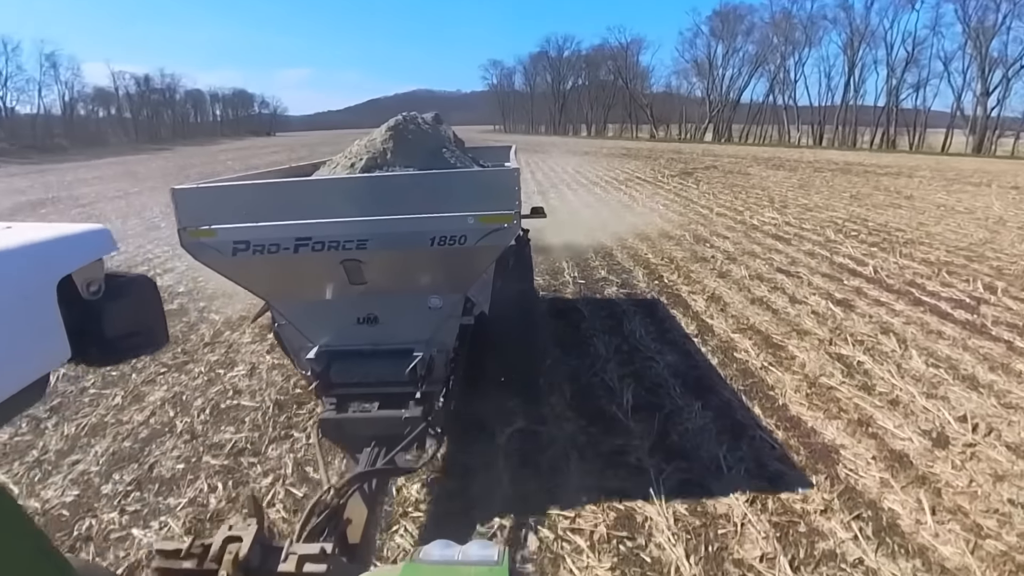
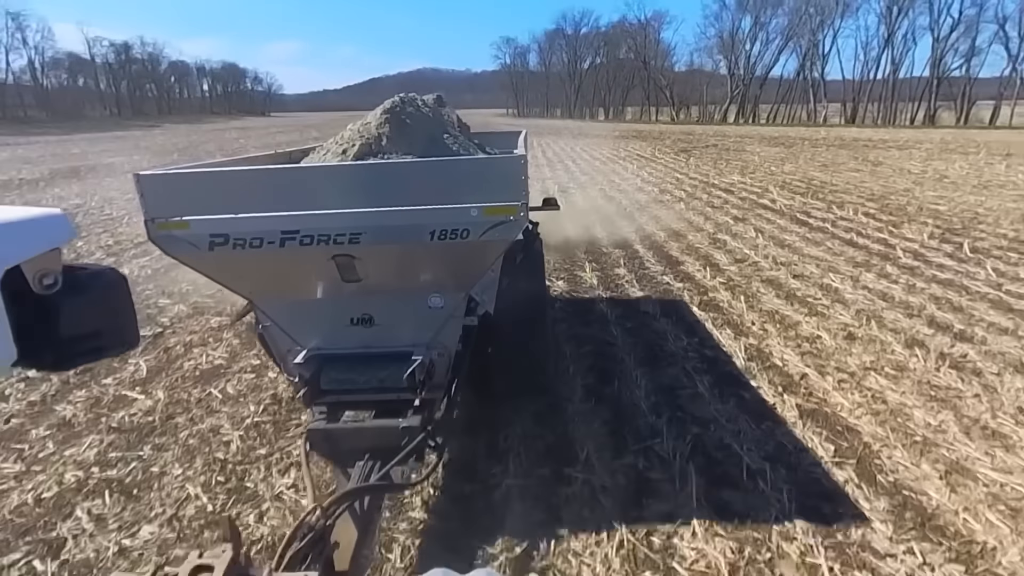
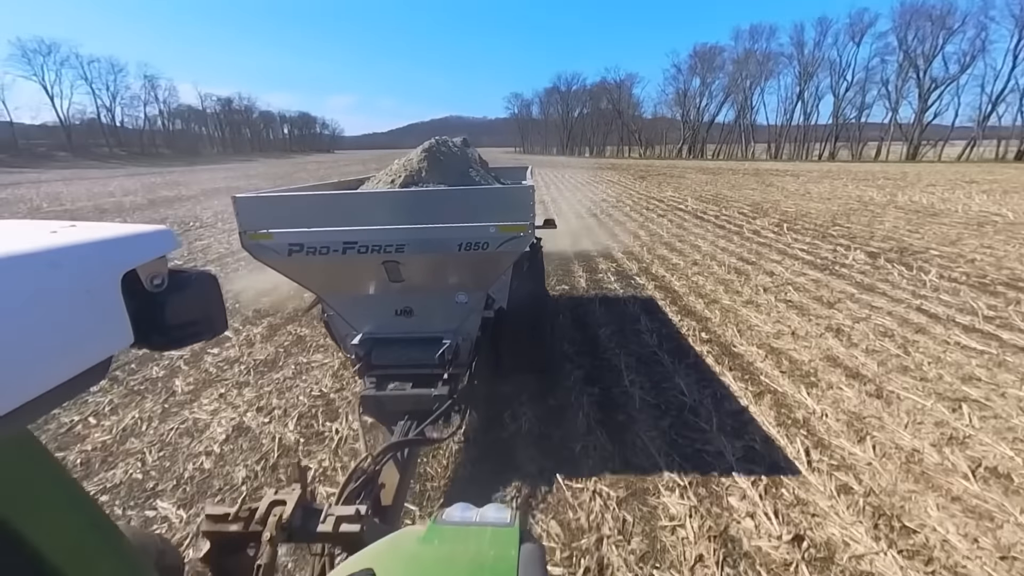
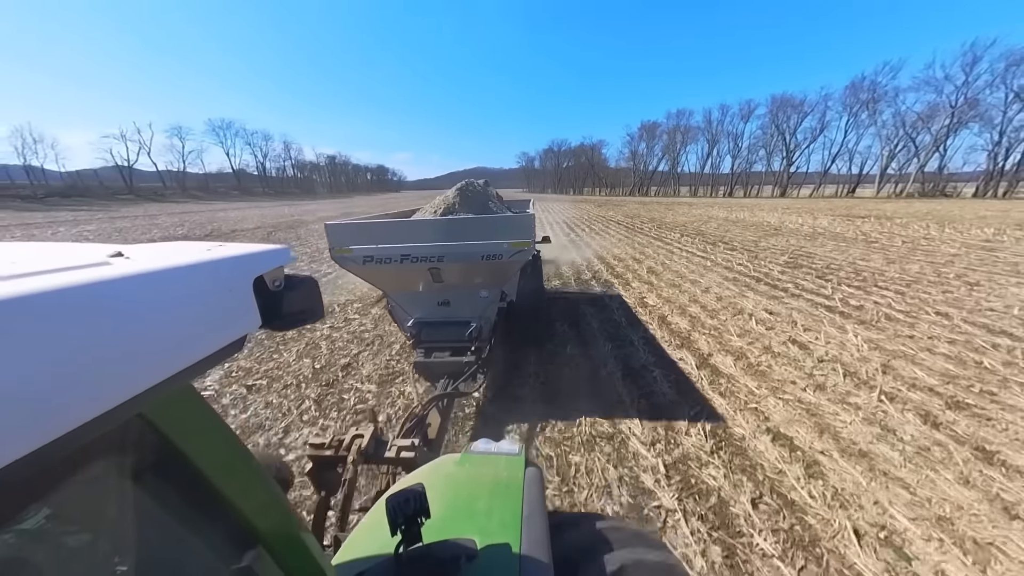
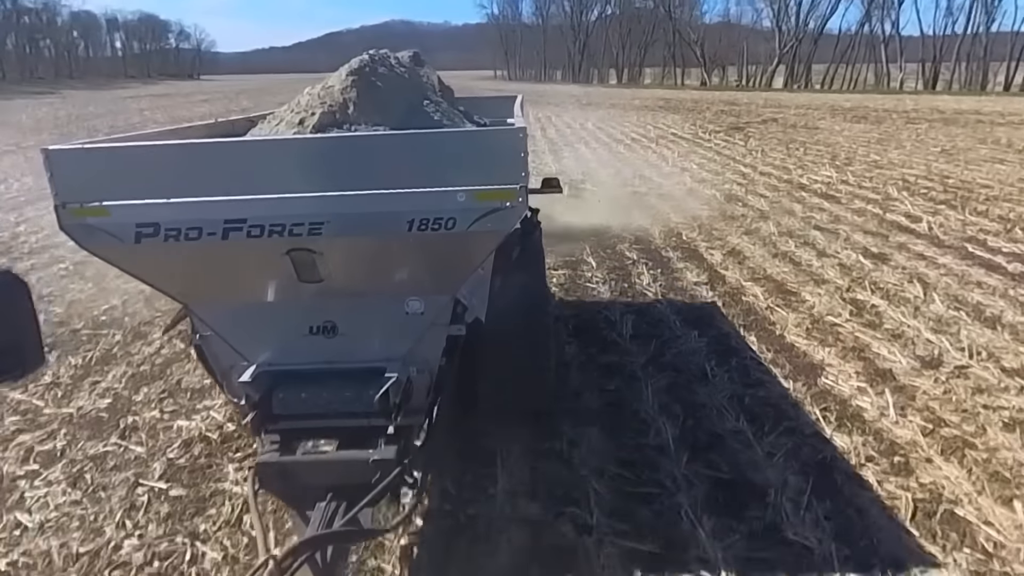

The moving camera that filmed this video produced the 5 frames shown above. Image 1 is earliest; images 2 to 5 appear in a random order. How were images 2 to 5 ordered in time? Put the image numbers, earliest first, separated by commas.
5, 2, 3, 4
